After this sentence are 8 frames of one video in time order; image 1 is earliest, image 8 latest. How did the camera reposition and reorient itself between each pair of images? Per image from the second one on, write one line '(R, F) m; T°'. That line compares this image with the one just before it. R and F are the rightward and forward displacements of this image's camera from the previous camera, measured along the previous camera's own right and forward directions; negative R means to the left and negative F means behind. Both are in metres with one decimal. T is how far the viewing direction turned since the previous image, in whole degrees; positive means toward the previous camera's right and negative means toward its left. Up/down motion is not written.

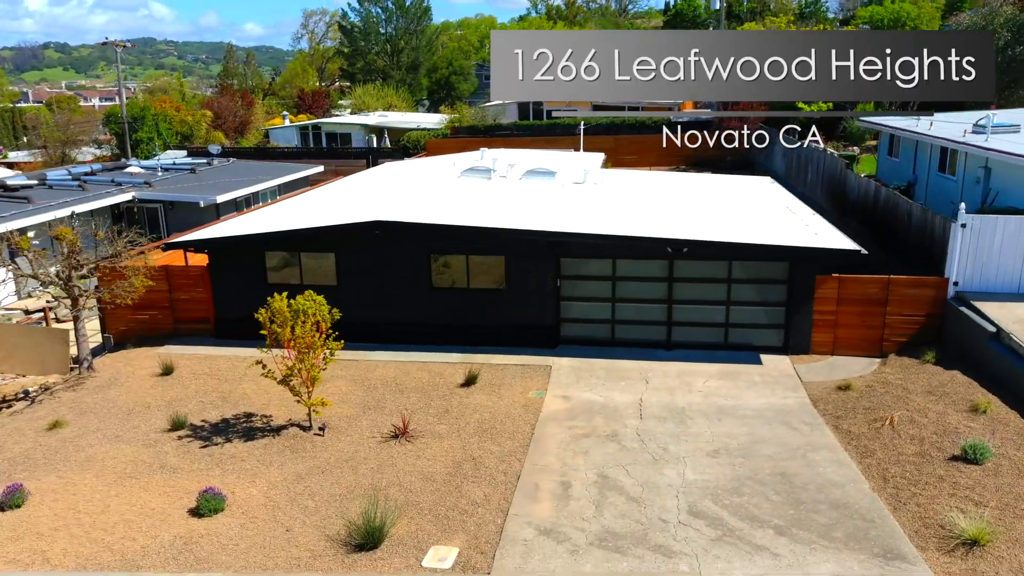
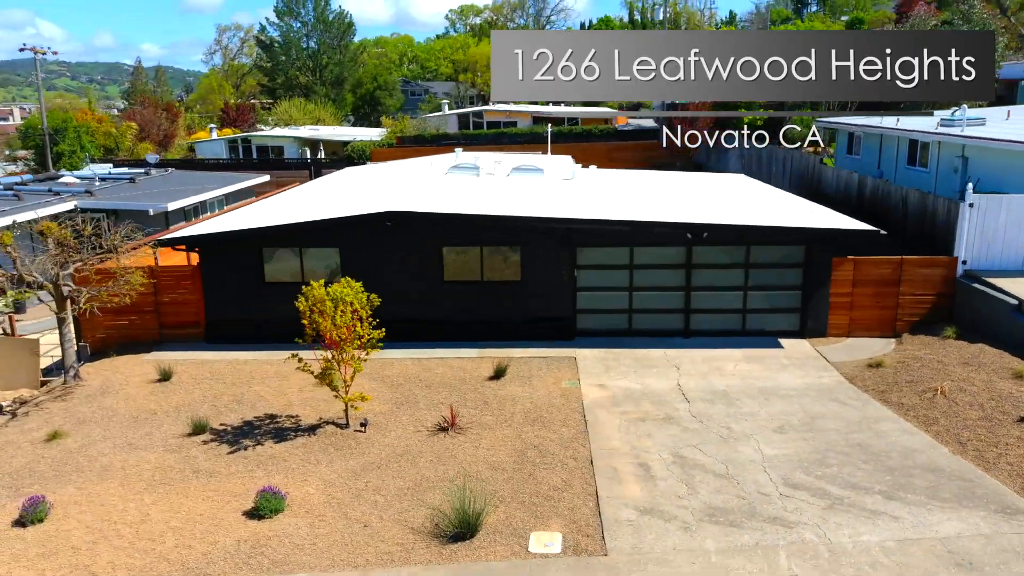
(-2.3, +0.7) m; +6°
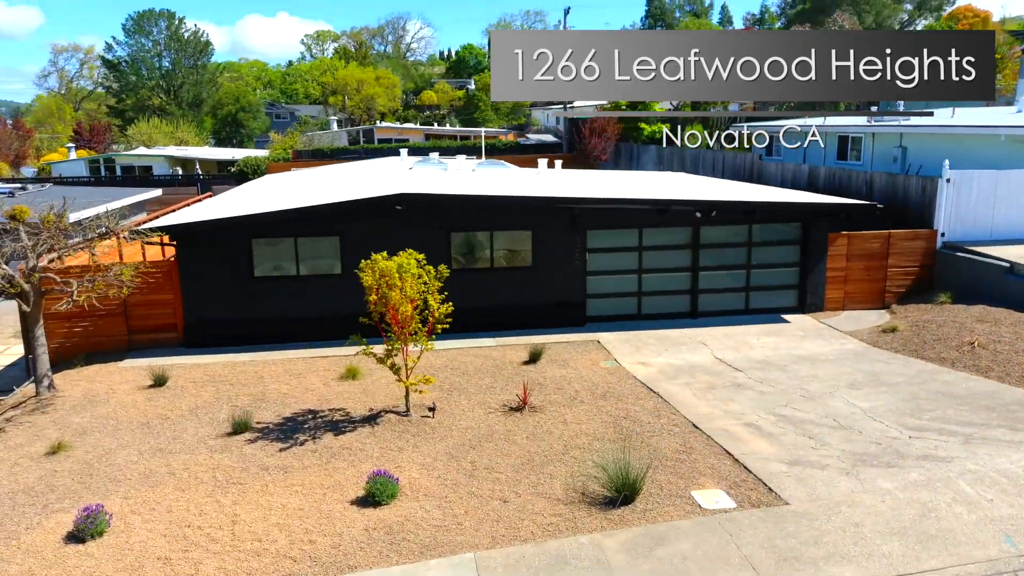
(-3.5, +1.1) m; +11°
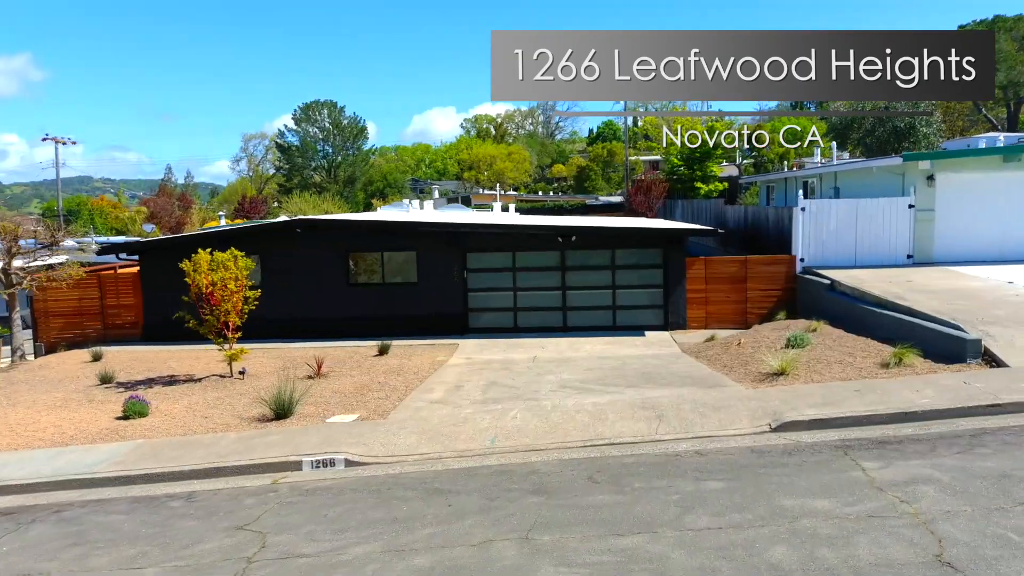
(-2.5, +1.9) m; +8°
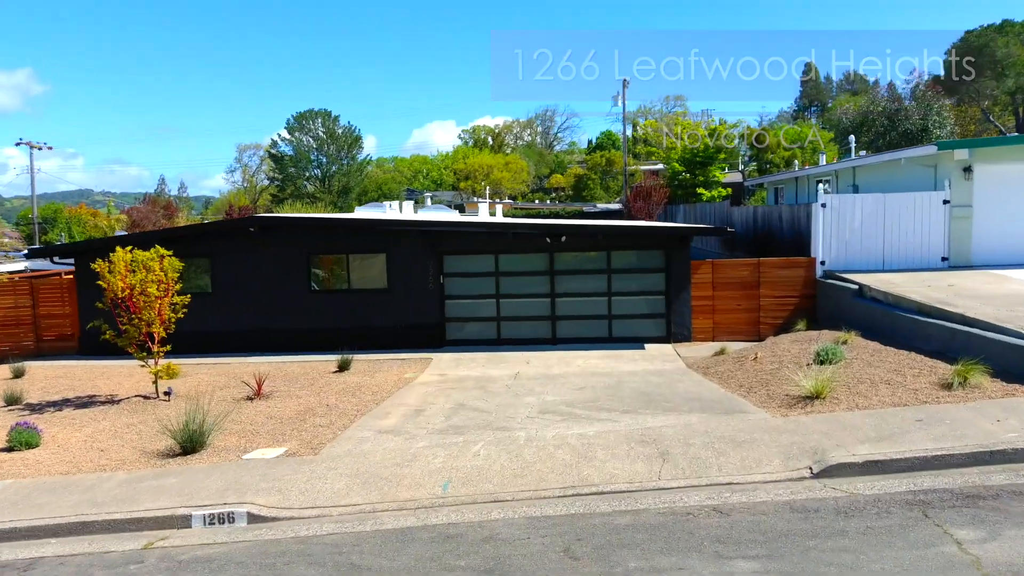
(+0.3, +1.7) m; 0°
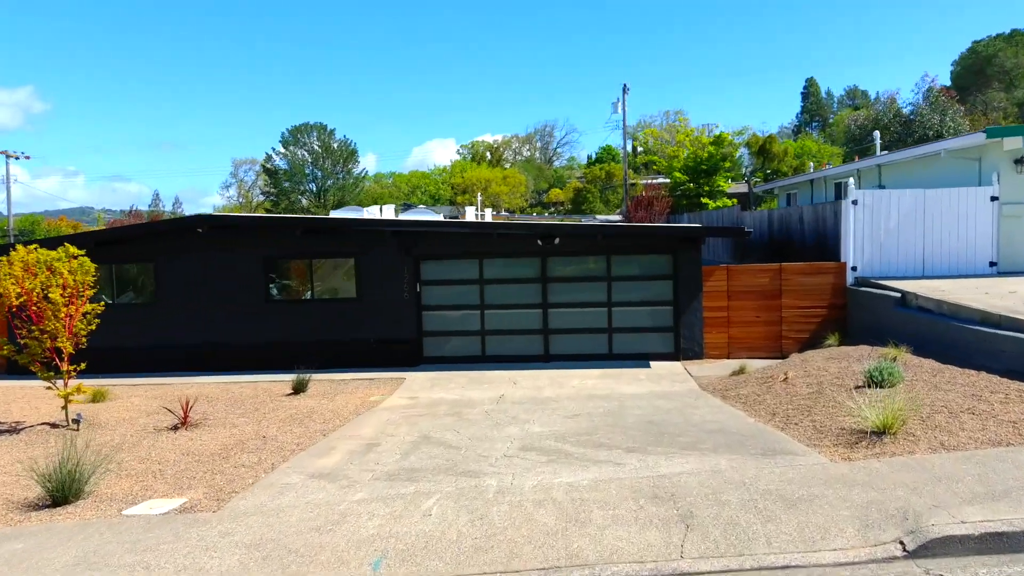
(+0.2, +1.6) m; 0°
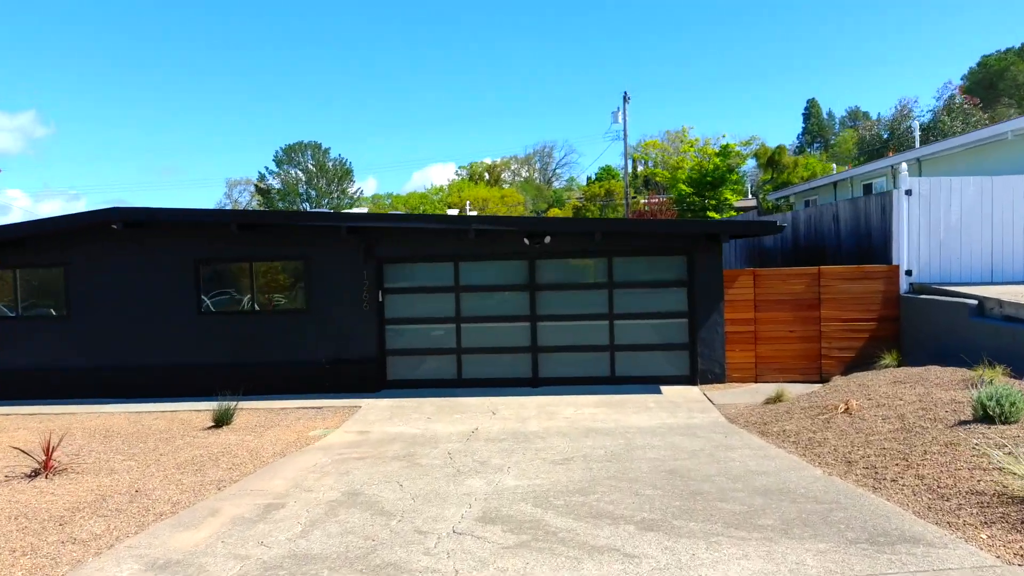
(+0.2, +1.9) m; 0°
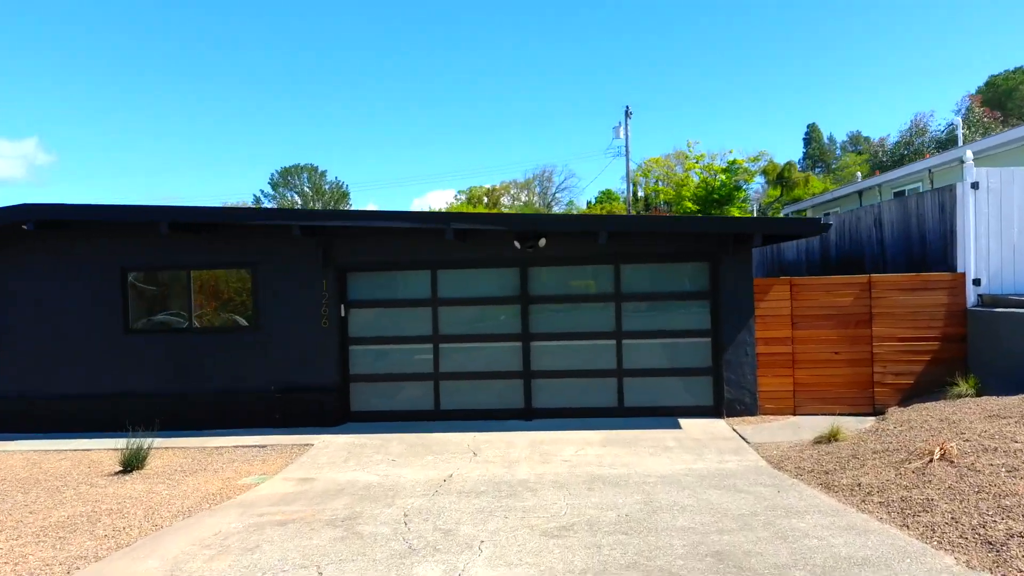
(+0.1, +1.5) m; 0°
